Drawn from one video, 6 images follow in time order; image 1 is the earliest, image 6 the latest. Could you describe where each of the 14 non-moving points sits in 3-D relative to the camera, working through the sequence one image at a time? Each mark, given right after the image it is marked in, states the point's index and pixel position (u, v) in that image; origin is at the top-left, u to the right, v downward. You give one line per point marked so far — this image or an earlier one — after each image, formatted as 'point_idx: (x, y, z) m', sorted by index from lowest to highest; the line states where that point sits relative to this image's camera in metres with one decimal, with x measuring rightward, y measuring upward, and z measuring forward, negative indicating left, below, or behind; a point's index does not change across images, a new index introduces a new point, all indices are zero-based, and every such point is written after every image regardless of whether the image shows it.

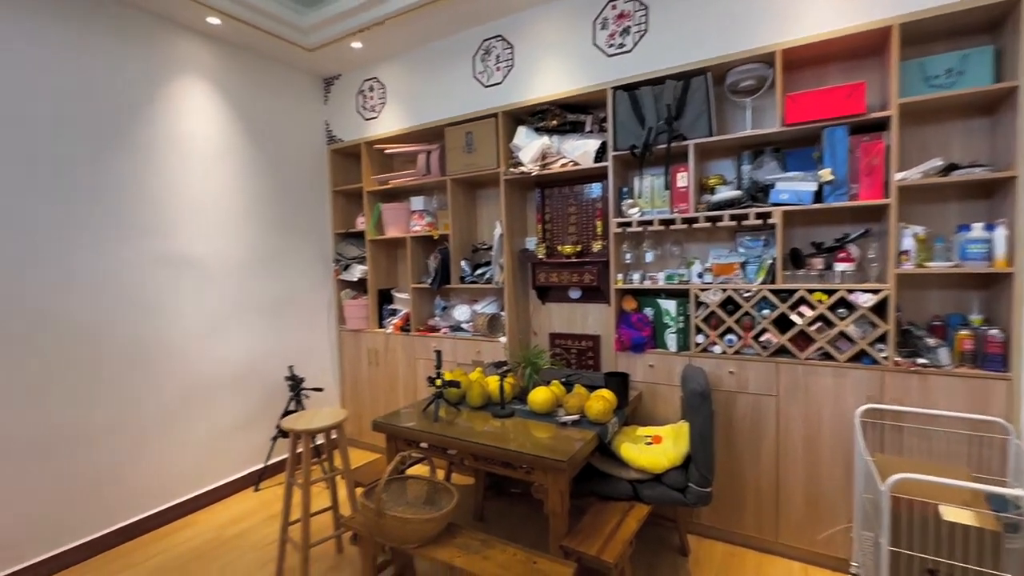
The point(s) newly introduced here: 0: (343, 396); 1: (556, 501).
0: (-1.4, -0.9, +3.8) m
1: (+0.2, -0.8, +1.9) m
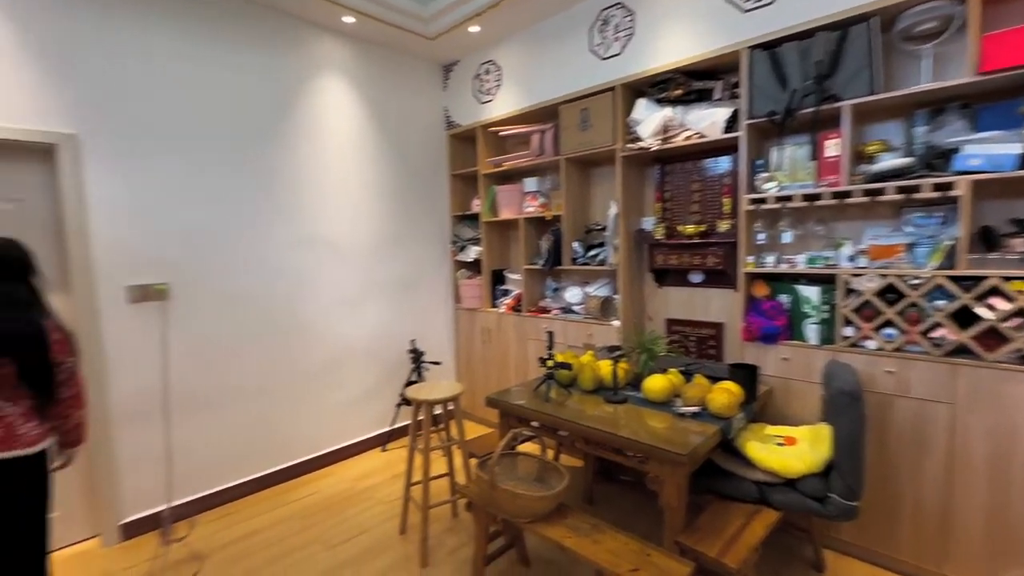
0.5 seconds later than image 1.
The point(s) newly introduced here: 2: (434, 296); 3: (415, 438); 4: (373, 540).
0: (-0.5, -0.7, +4.1) m
1: (+0.6, -0.8, +1.8) m
2: (-0.7, -0.1, +3.9) m
3: (-0.5, -0.8, +2.5) m
4: (-0.7, -1.3, +2.4) m
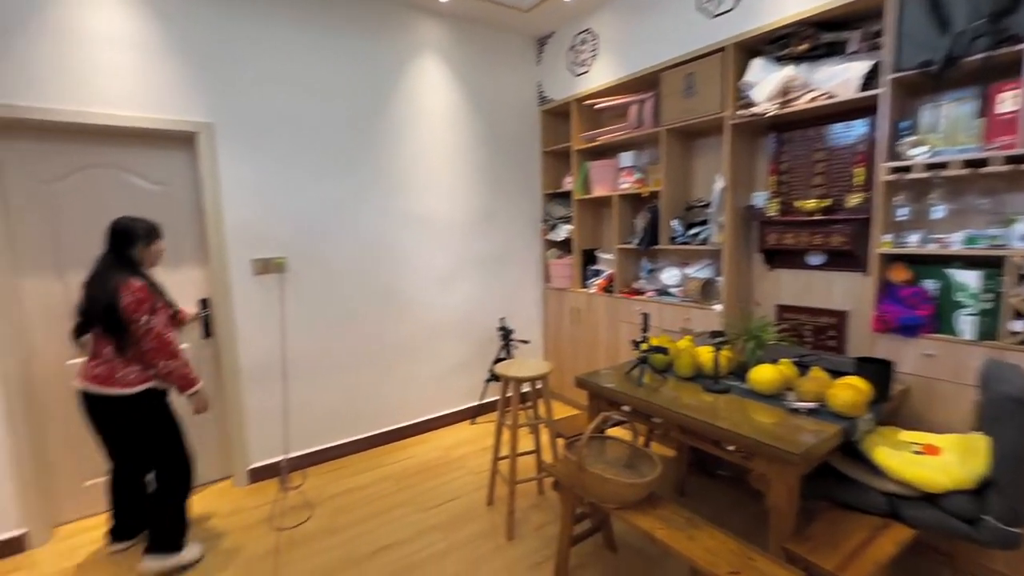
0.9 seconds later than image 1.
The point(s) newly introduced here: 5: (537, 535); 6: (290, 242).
0: (+0.3, -0.5, +4.0) m
1: (+0.9, -0.7, +1.6) m
2: (+0.1, +0.1, +3.9) m
3: (0.0, -0.7, +2.5) m
4: (-0.3, -1.2, +2.5) m
5: (+0.1, -1.2, +2.3) m
6: (-1.4, +0.3, +2.9) m
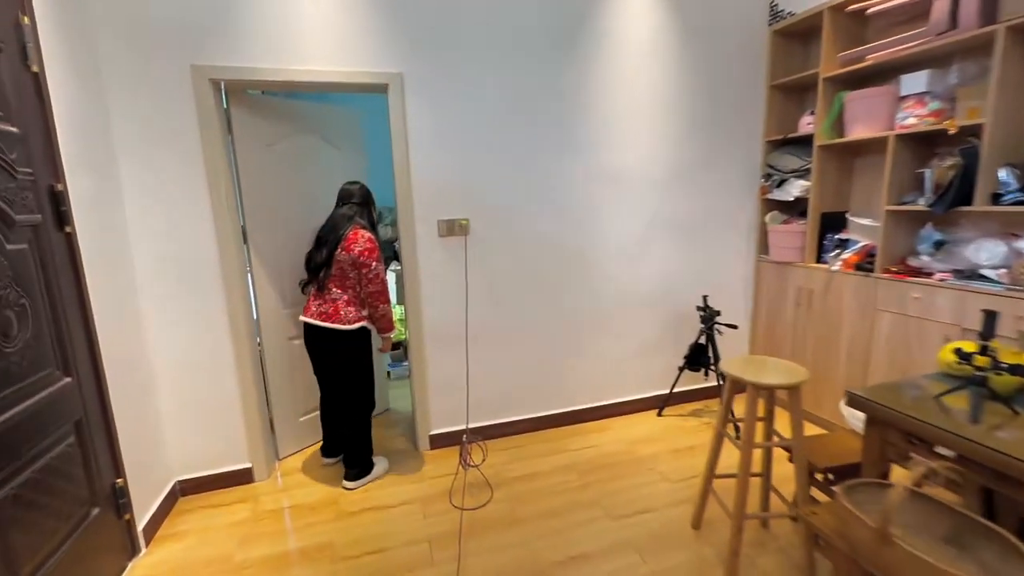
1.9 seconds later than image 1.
0: (+1.7, -0.3, +3.3) m
1: (+1.5, -0.7, +0.8) m
2: (+1.5, +0.3, +3.2) m
3: (+0.9, -0.6, +1.9) m
4: (+0.7, -1.0, +2.1) m
5: (+0.9, -1.1, +1.7) m
6: (-0.2, +0.5, +2.7) m
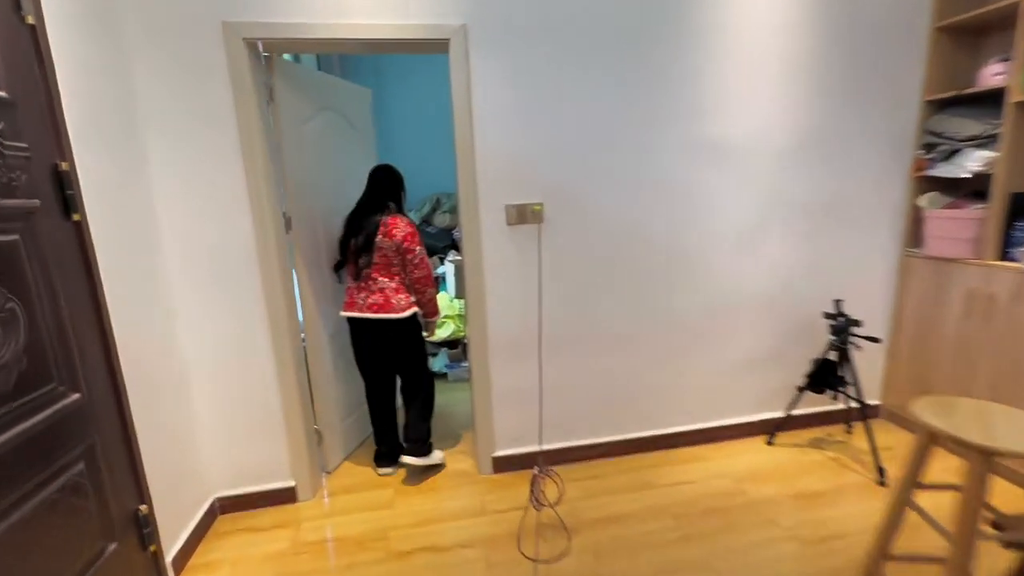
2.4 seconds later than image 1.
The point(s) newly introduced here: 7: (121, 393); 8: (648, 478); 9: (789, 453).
0: (+2.1, -0.4, +2.6) m
1: (+1.7, -0.8, +0.2) m
2: (+1.9, +0.3, +2.5) m
3: (+1.2, -0.6, +1.4) m
4: (+1.0, -1.1, +1.6) m
5: (+1.2, -1.1, +1.2) m
6: (+0.2, +0.5, +2.2) m
7: (-1.4, -0.4, +1.6) m
8: (+0.7, -0.9, +2.3) m
9: (+1.5, -0.9, +2.5) m
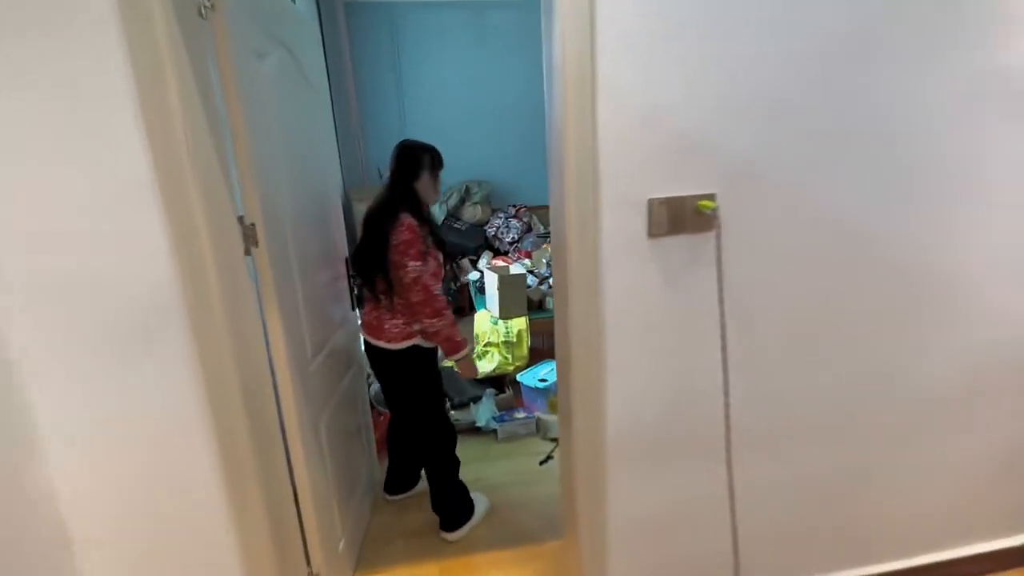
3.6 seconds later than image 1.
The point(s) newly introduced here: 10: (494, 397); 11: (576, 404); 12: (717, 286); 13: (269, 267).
0: (+2.5, -0.5, +1.6) m
1: (+2.0, -1.0, -0.8) m
2: (+2.3, +0.2, +1.5) m
3: (+1.5, -0.8, +0.4) m
4: (+1.3, -1.2, +0.6) m
5: (+1.5, -1.3, +0.2) m
6: (+0.5, +0.3, +1.2) m
7: (-1.0, -0.6, +0.7) m
8: (+1.0, -1.1, +1.3) m
9: (+1.8, -1.0, +1.4) m
10: (-0.1, -0.6, +2.8) m
11: (+0.2, -0.3, +1.3) m
12: (+0.6, 0.0, +1.3) m
13: (-0.6, 0.0, +1.3) m
